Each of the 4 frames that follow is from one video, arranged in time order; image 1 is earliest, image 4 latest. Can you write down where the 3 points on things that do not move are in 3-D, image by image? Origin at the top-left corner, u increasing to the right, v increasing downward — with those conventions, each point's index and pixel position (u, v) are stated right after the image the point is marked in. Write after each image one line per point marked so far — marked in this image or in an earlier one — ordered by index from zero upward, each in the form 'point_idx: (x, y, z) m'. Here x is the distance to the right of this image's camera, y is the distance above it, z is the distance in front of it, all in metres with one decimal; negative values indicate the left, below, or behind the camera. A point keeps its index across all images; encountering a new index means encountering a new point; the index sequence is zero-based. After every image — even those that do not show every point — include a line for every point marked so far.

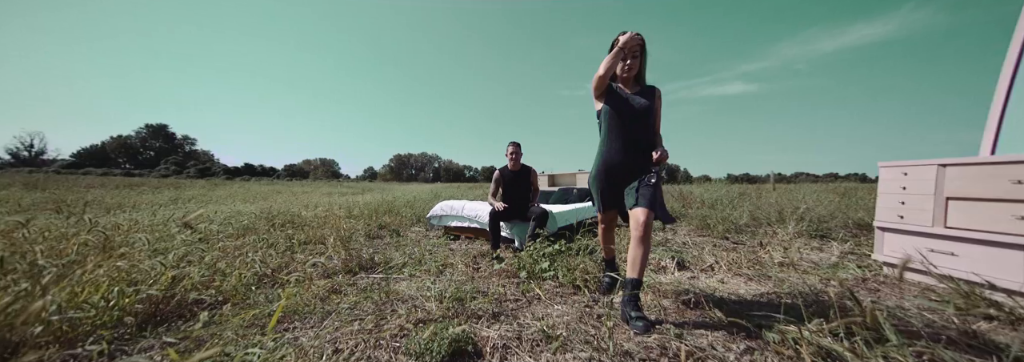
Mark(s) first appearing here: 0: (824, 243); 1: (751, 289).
0: (+3.5, -0.7, +3.4) m
1: (+1.6, -0.7, +2.0) m
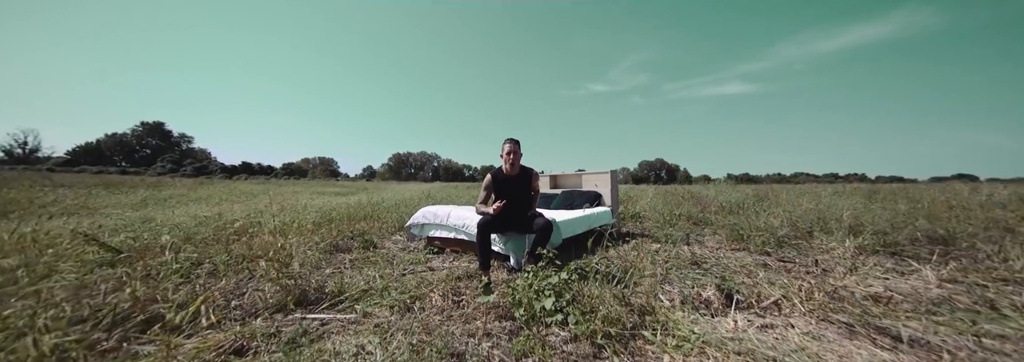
0: (+3.5, -0.7, +2.7) m
1: (+1.5, -0.7, +1.3) m
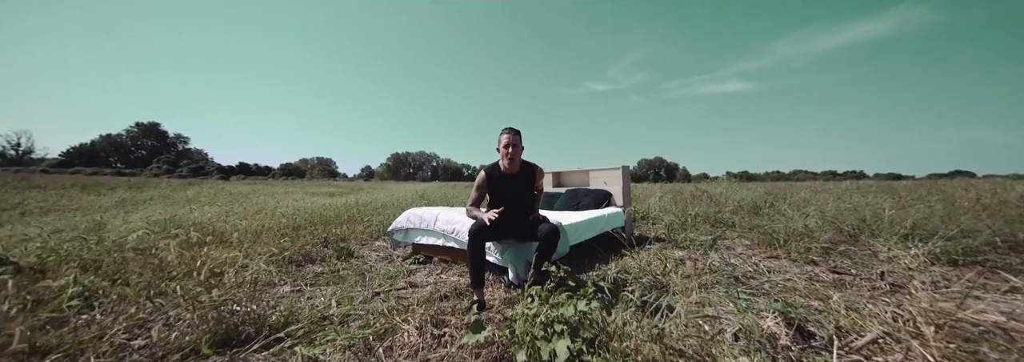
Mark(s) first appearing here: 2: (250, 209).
0: (+3.5, -0.7, +2.2) m
1: (+1.5, -0.7, +0.7) m
2: (-5.4, -0.6, +6.3) m
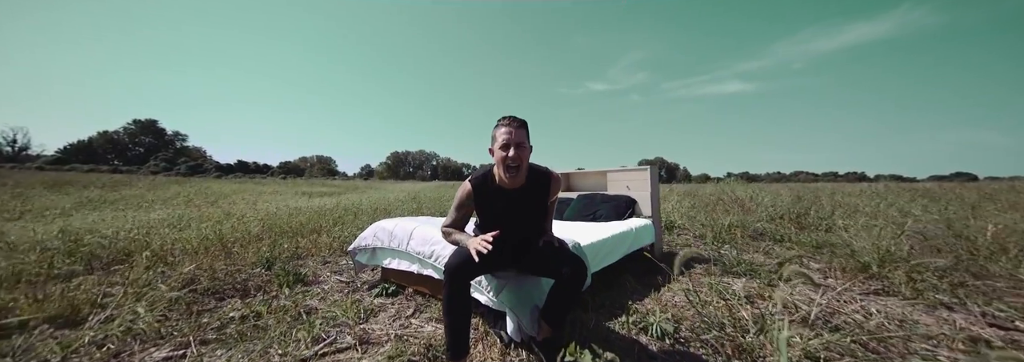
0: (+3.5, -0.7, +1.3) m
1: (+1.5, -0.8, -0.1) m
2: (-5.4, -0.6, +5.4) m
